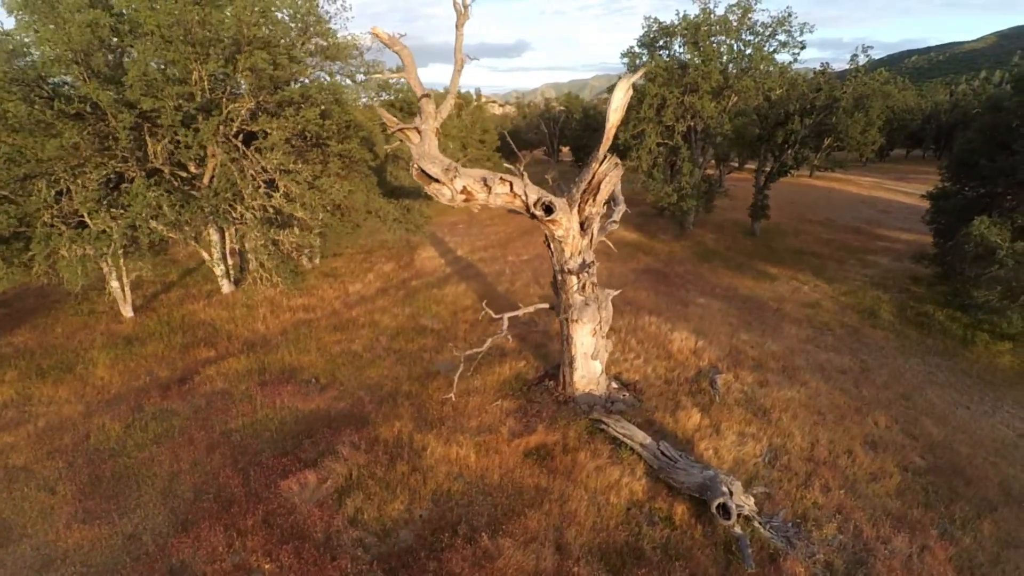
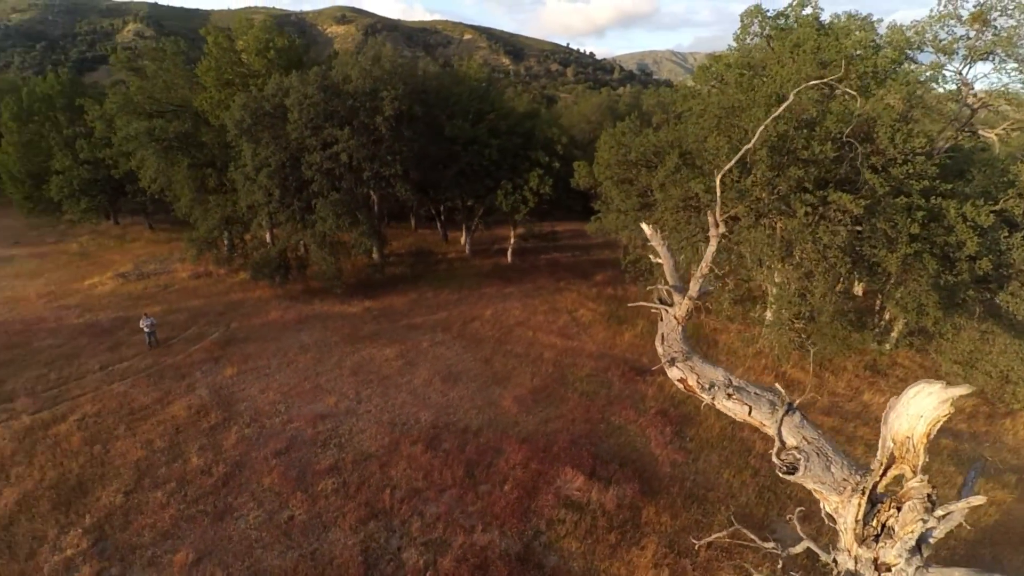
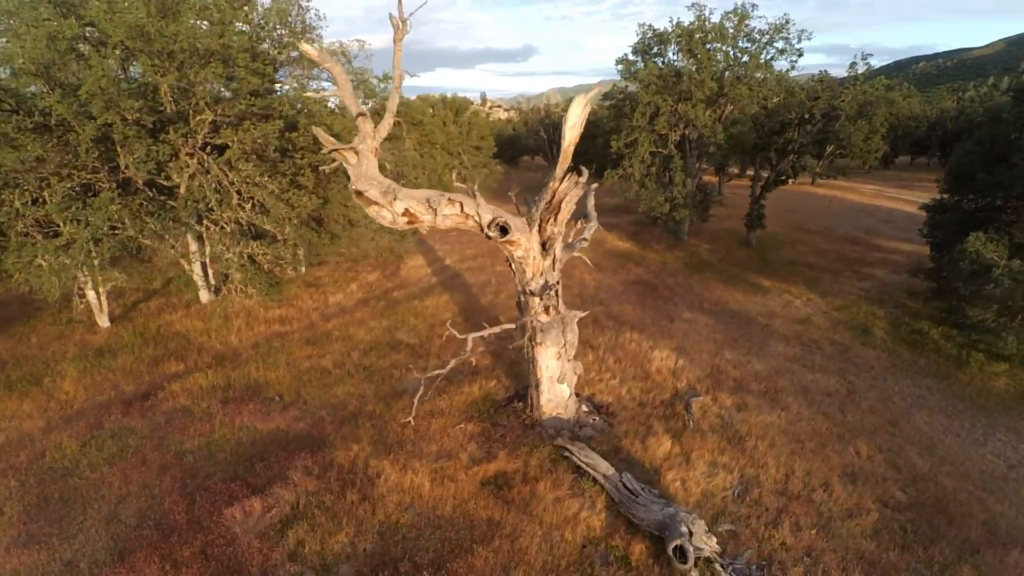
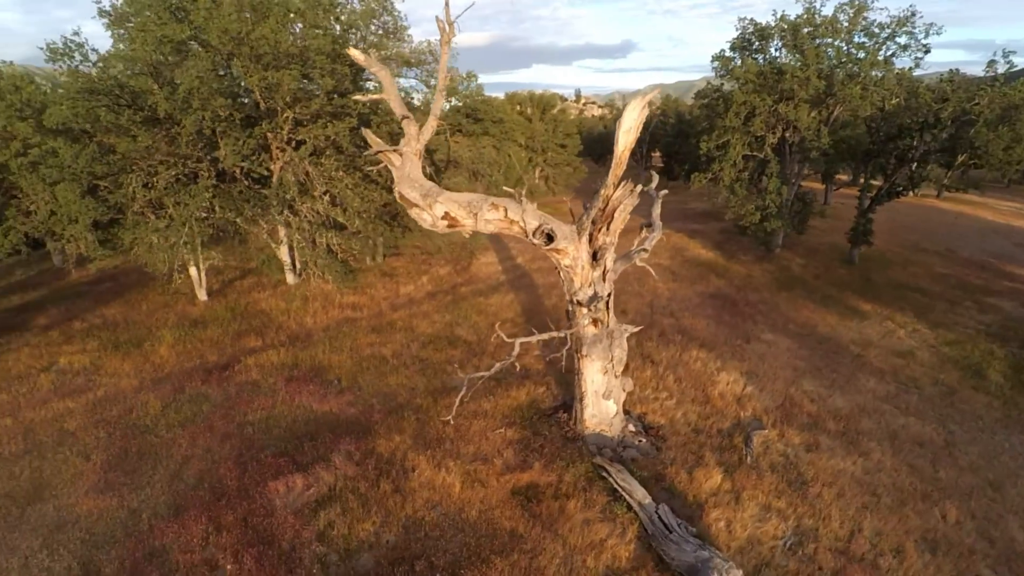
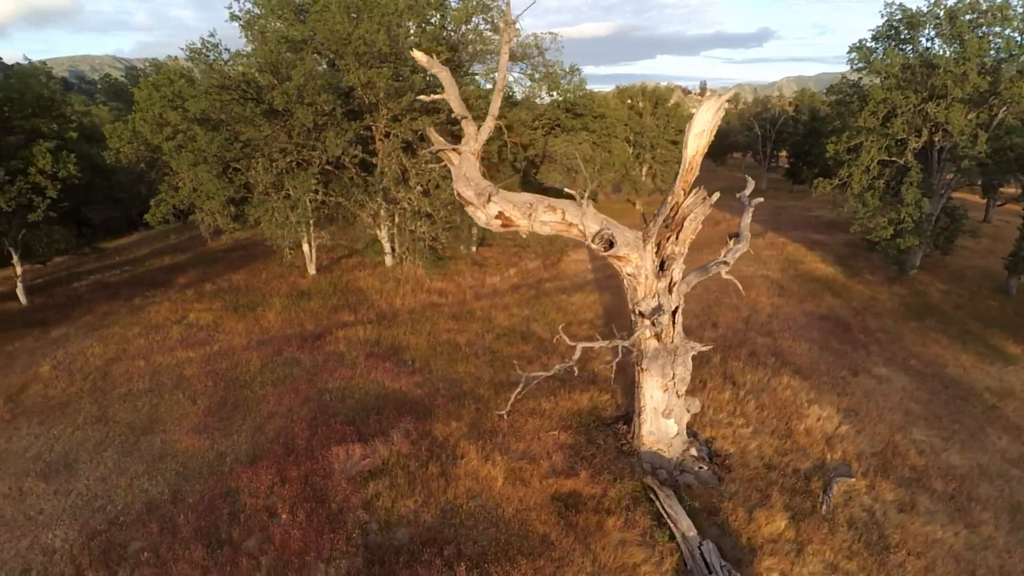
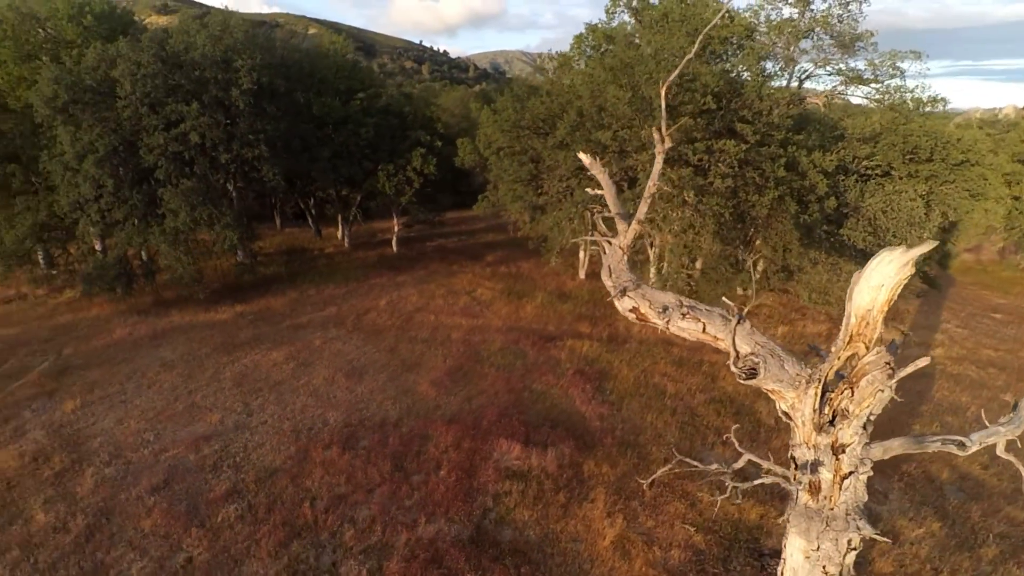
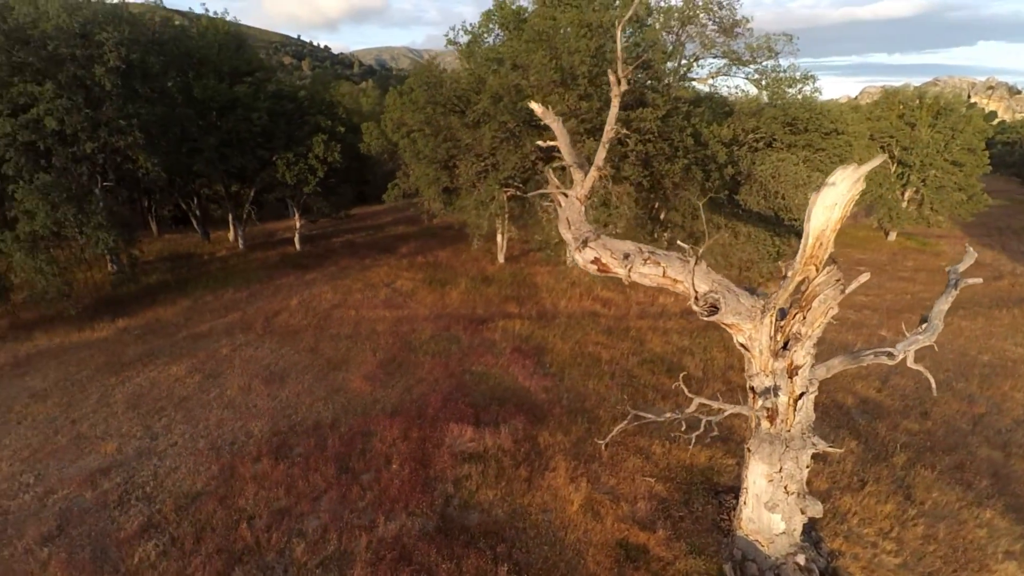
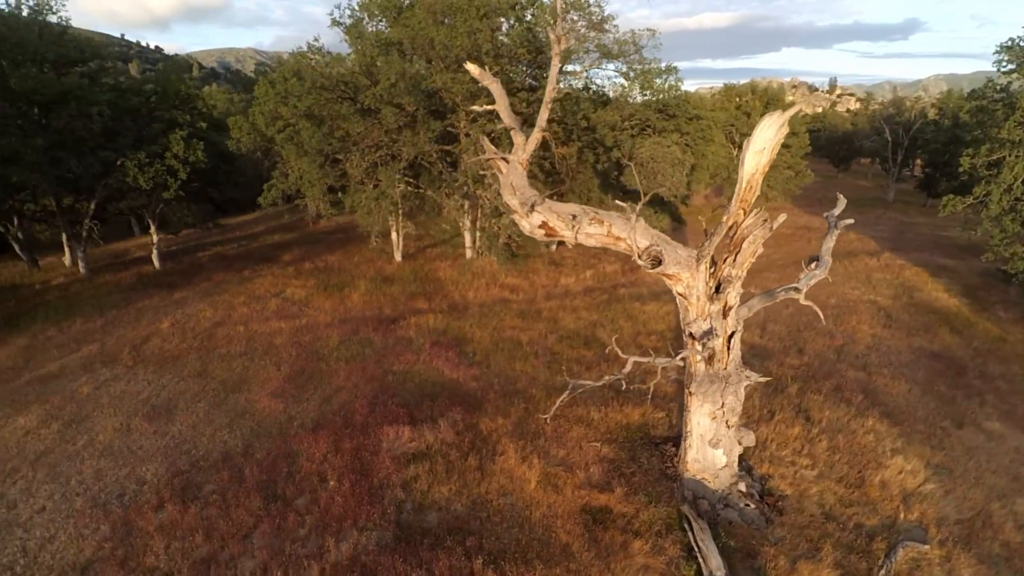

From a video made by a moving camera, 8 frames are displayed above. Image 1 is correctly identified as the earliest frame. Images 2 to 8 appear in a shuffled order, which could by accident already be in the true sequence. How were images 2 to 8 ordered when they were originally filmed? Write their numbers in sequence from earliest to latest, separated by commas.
3, 4, 5, 8, 7, 6, 2
